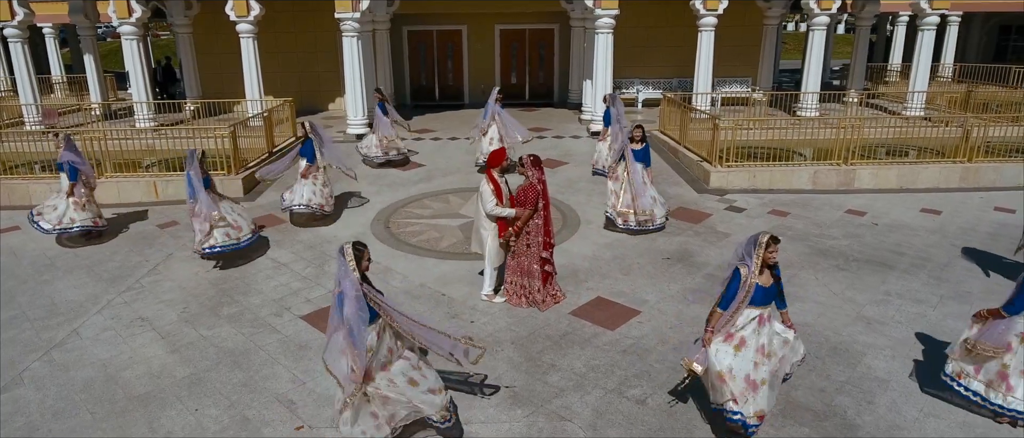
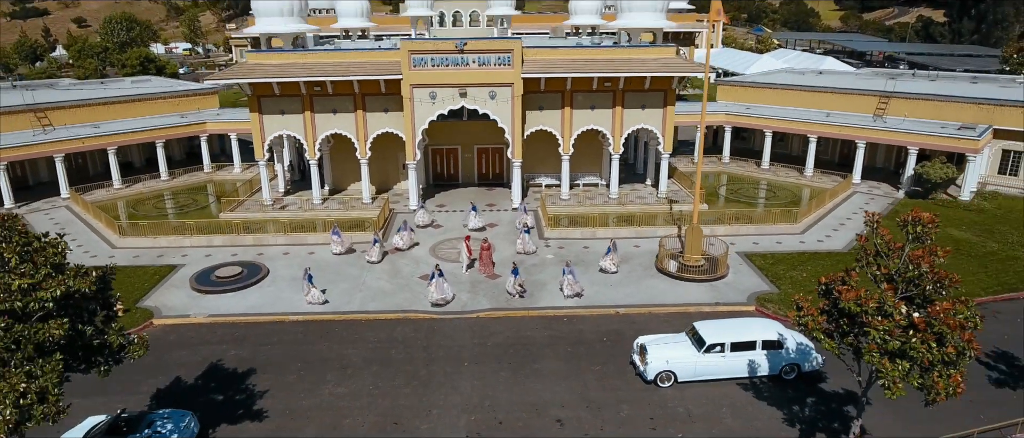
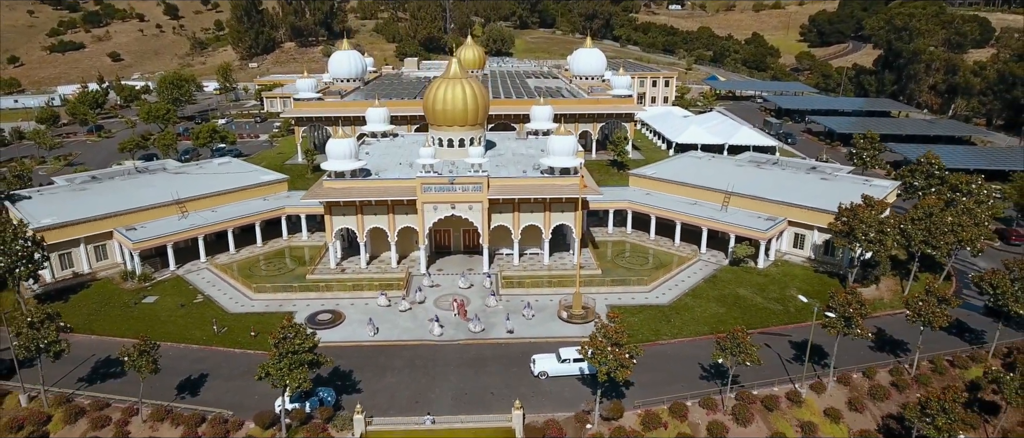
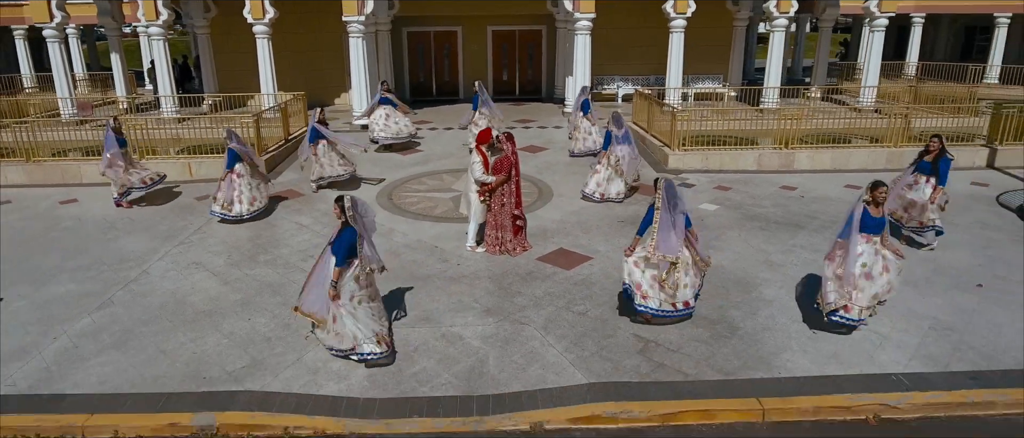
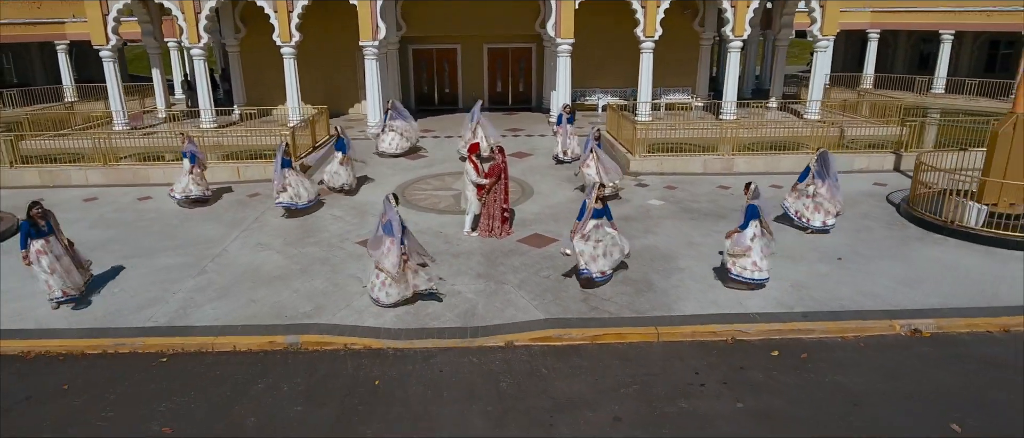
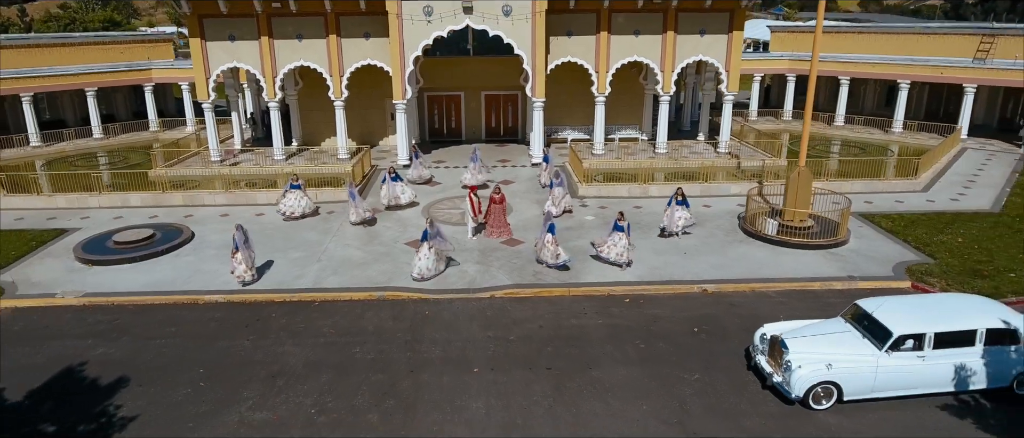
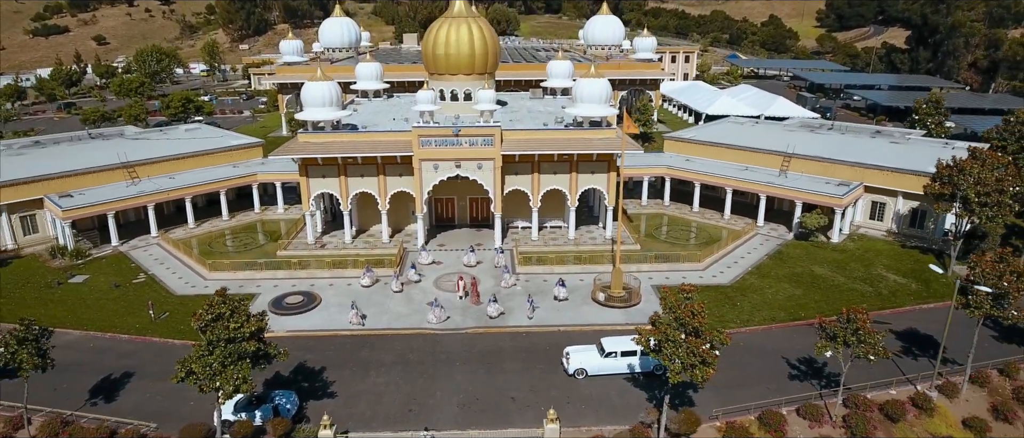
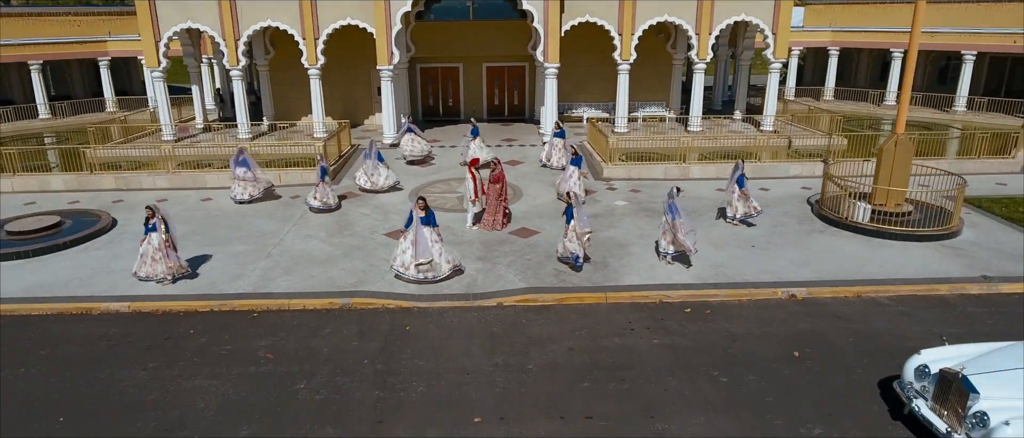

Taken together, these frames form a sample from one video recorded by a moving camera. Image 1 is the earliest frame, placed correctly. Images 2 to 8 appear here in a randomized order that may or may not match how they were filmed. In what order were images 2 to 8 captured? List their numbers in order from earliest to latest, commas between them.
4, 5, 8, 6, 2, 7, 3
